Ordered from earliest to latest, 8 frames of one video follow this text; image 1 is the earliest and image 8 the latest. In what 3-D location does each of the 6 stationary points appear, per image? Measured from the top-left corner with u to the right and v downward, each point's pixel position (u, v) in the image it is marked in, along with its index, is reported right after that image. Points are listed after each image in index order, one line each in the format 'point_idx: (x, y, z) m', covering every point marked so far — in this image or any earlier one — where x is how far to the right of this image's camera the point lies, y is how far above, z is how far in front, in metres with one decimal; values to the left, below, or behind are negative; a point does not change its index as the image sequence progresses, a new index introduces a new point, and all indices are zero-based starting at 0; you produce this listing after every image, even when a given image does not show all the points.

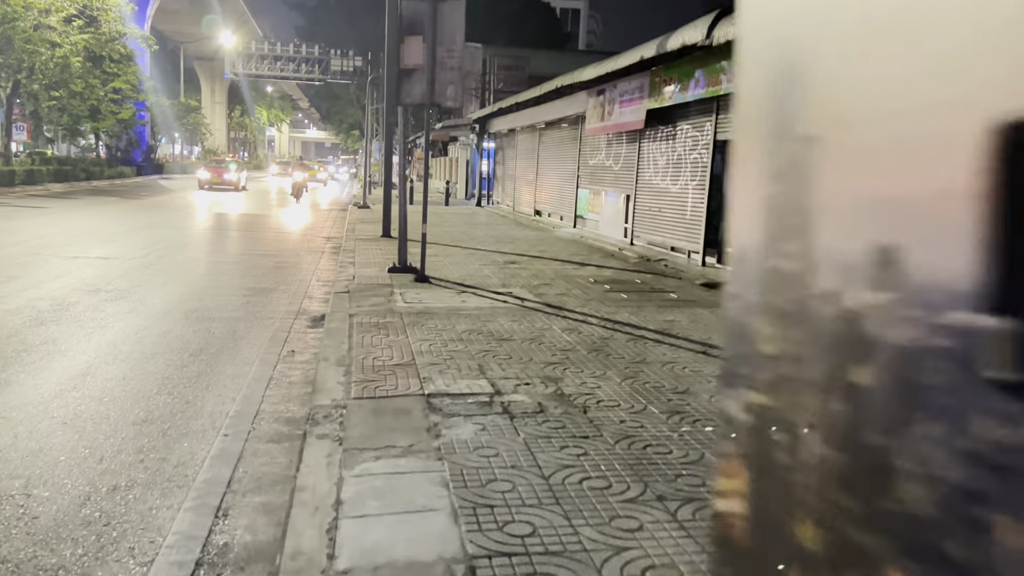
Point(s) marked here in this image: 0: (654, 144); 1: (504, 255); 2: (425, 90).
0: (+2.7, +2.8, +16.3) m
1: (-0.1, +0.6, +14.9) m
2: (-1.2, +2.7, +11.3) m
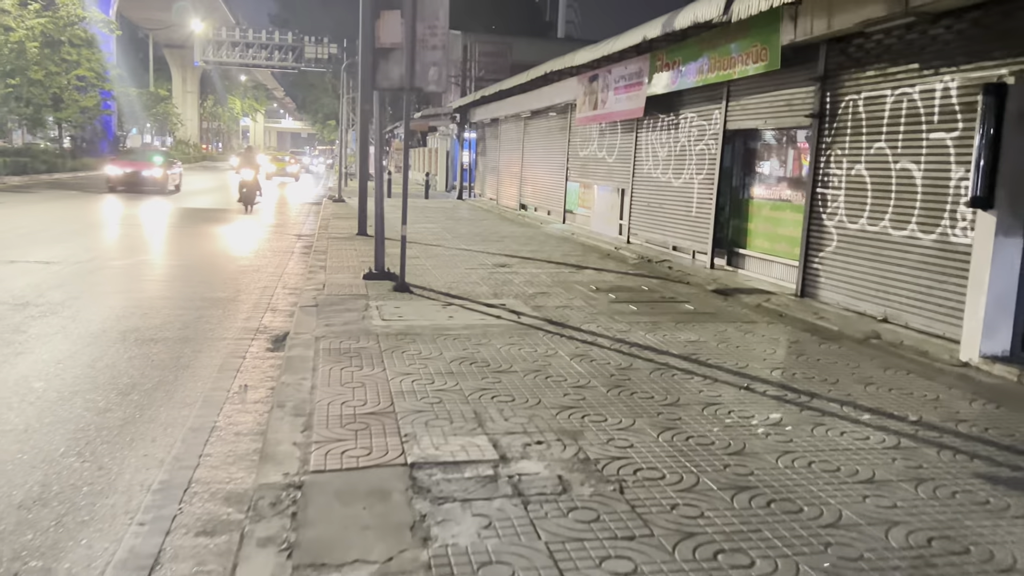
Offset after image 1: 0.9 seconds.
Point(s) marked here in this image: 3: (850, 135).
0: (+2.5, +2.7, +15.0) m
1: (-0.3, +0.5, +13.5) m
2: (-1.3, +2.5, +9.9) m
3: (+3.7, +1.7, +9.2) m
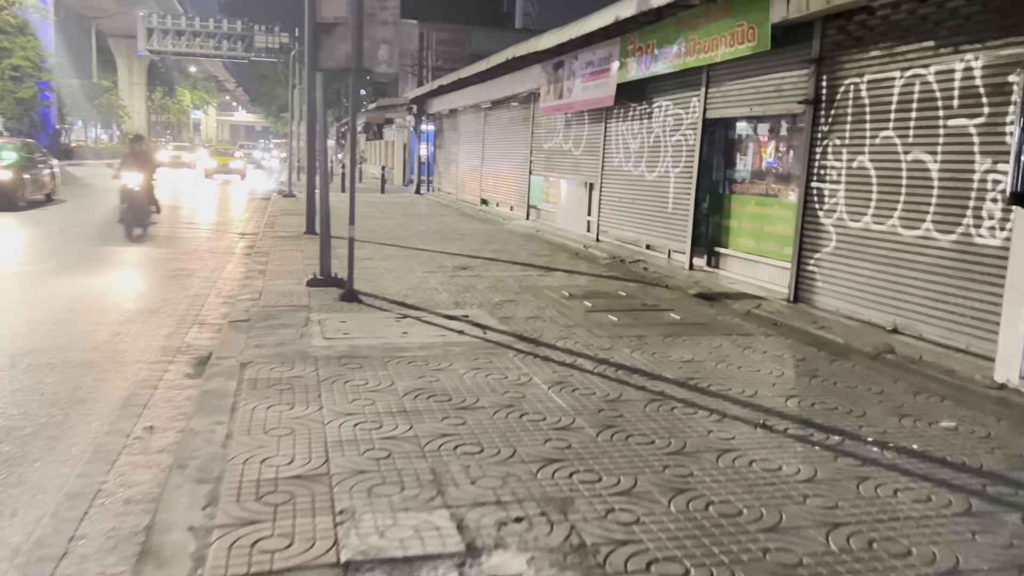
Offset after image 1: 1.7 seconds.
0: (+1.8, +2.7, +14.0) m
1: (-0.8, +0.4, +12.4) m
2: (-1.7, +2.4, +8.7) m
3: (+3.3, +1.6, +8.3) m
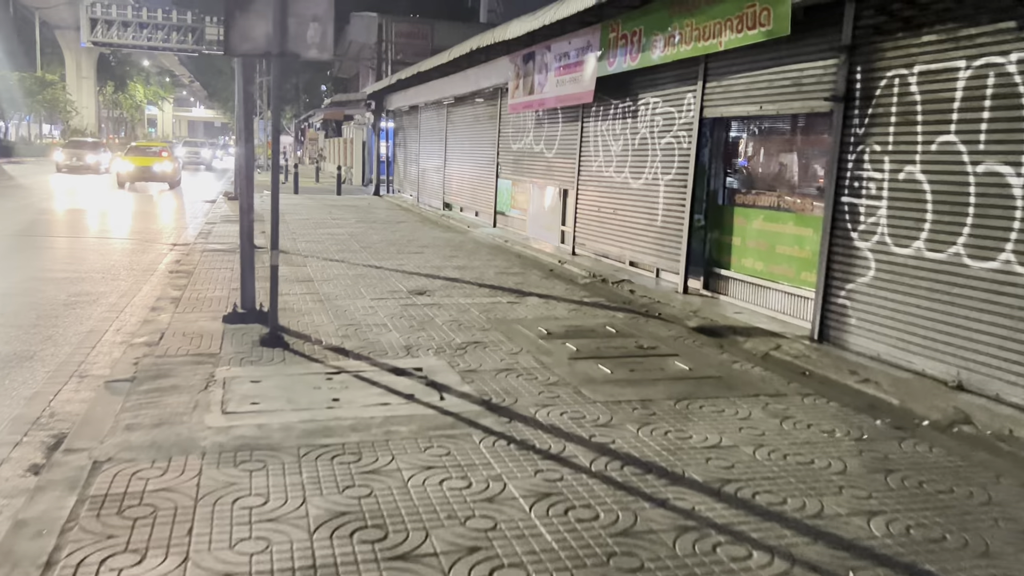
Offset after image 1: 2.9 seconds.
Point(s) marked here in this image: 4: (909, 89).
0: (+1.3, +2.4, +12.3) m
1: (-1.3, +0.1, +10.6) m
2: (-2.0, +2.1, +6.9) m
3: (+3.0, +1.3, +6.7) m
4: (+3.1, +1.6, +6.5) m
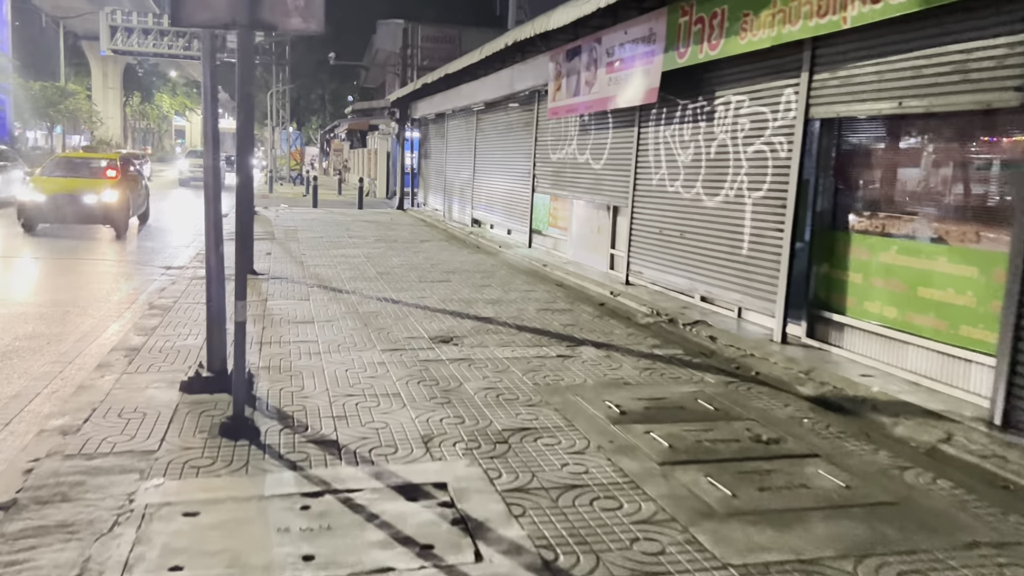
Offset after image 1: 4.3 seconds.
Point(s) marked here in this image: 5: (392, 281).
0: (+1.9, +1.9, +10.2) m
1: (-0.8, -0.3, +8.6) m
2: (-1.6, +1.7, +4.9) m
3: (+3.4, +0.9, +4.5) m
4: (+3.5, +1.2, +4.4) m
5: (-1.7, +0.1, +11.5) m
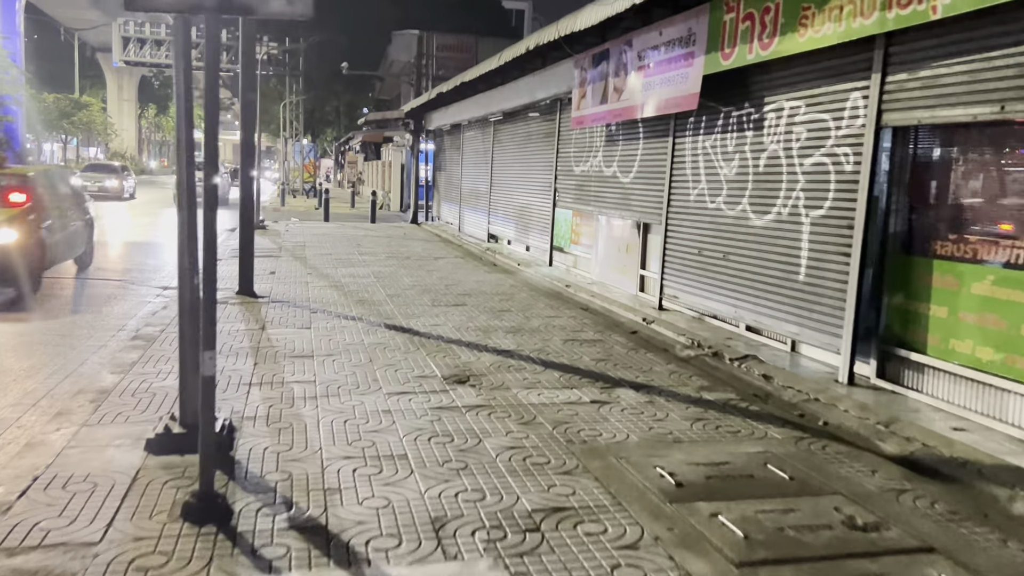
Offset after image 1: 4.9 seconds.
0: (+2.1, +1.6, +9.2) m
1: (-0.6, -0.6, +7.6) m
2: (-1.4, +1.5, +4.0) m
3: (+3.6, +0.7, +3.5) m
4: (+3.6, +0.9, +3.3) m
5: (-1.4, -0.2, +10.6) m
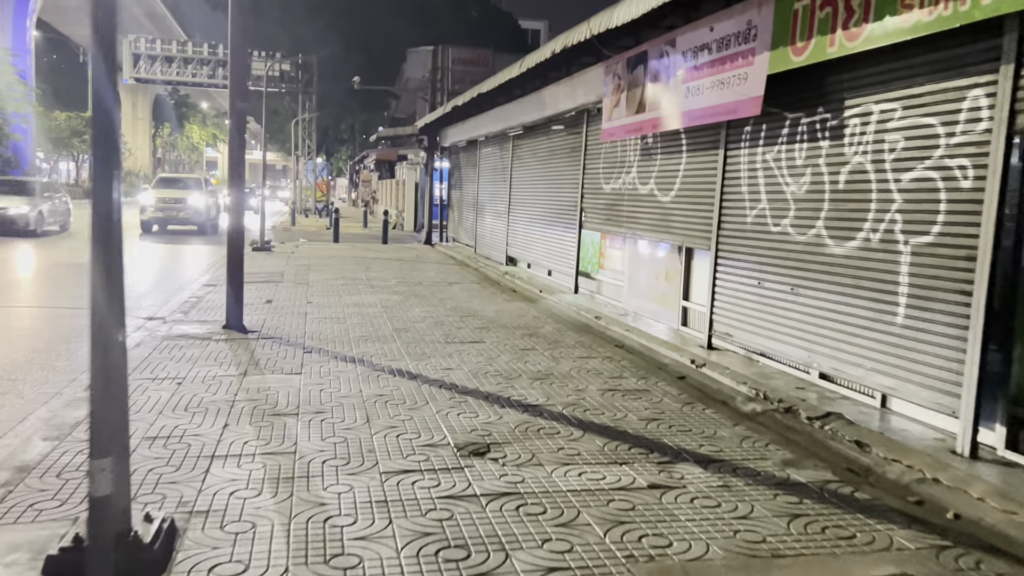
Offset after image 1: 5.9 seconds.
0: (+2.4, +1.3, +7.8) m
1: (-0.4, -0.9, +6.2) m
2: (-1.3, +1.3, +2.7) m
3: (+3.7, +0.4, +2.1) m
4: (+3.7, +0.7, +1.9) m
5: (-1.1, -0.6, +9.2) m
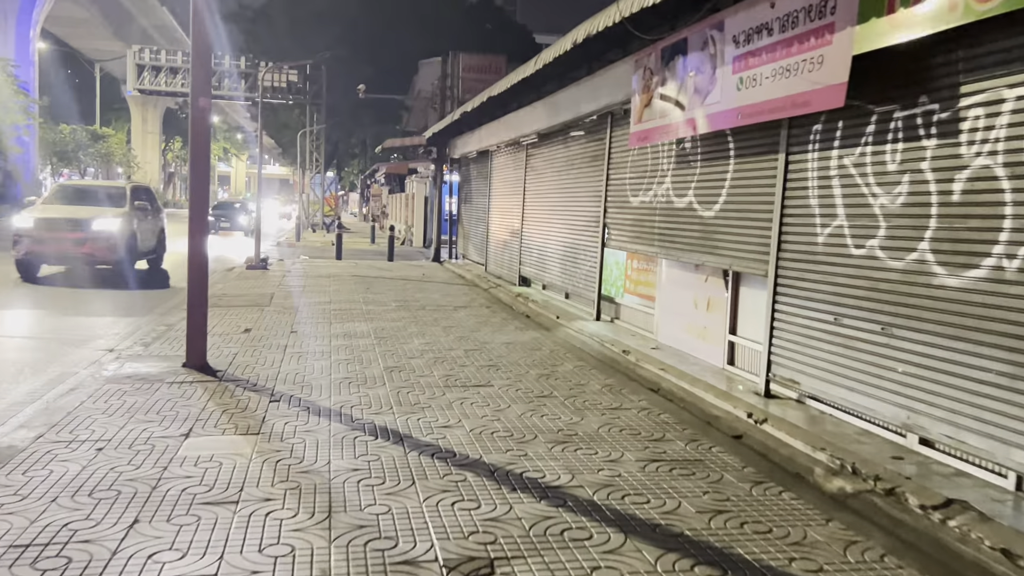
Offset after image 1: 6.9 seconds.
0: (+2.5, +1.0, +6.2) m
1: (-0.3, -1.2, +4.6) m
2: (-1.2, +1.1, +1.1) m
3: (+3.7, +0.2, +0.4) m
4: (+3.8, +0.5, +0.3) m
5: (-1.0, -0.9, +7.6) m
